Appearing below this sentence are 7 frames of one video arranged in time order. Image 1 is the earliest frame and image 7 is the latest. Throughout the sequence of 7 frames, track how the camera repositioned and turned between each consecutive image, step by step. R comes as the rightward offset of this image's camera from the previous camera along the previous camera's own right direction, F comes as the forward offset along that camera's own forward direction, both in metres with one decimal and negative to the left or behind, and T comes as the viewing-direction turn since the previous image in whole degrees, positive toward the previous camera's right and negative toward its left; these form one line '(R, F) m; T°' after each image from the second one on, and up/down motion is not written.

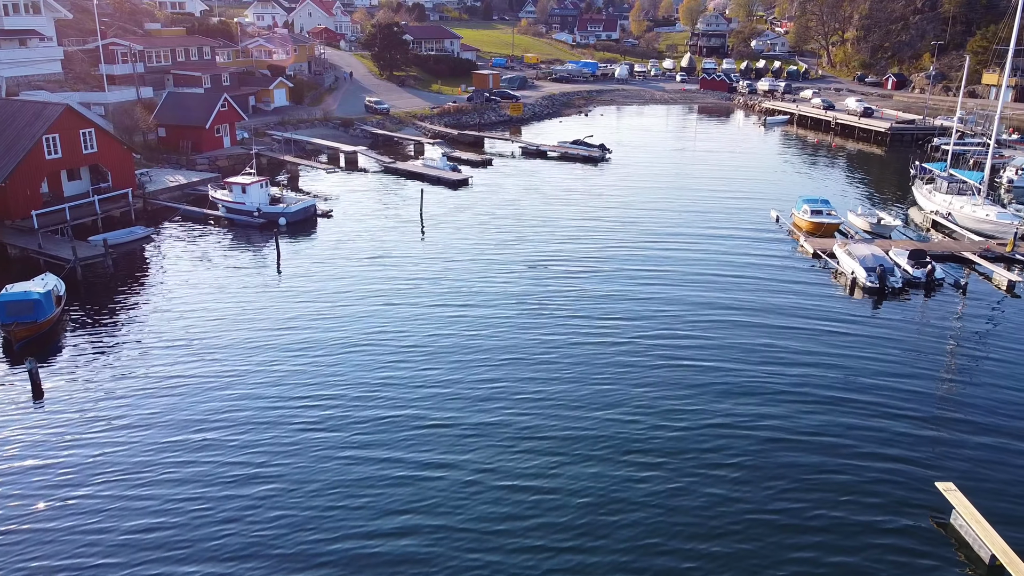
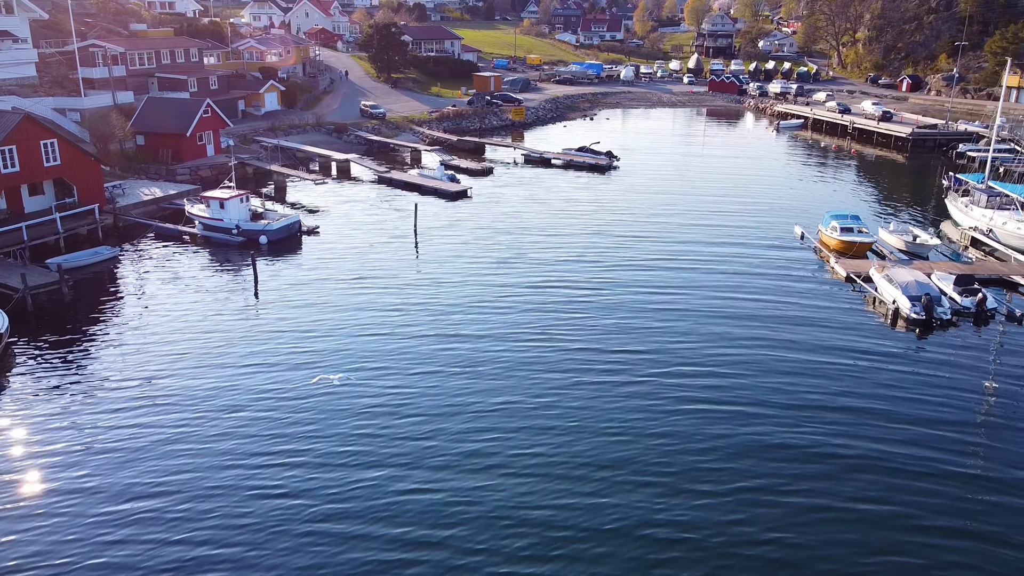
(0.0, +2.9) m; 0°
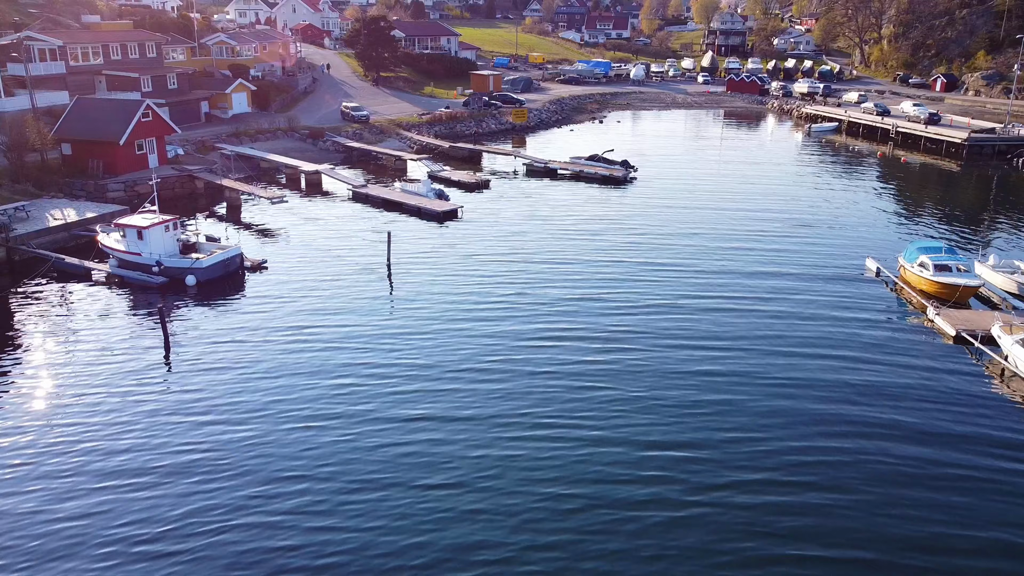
(+0.1, +7.1) m; 0°
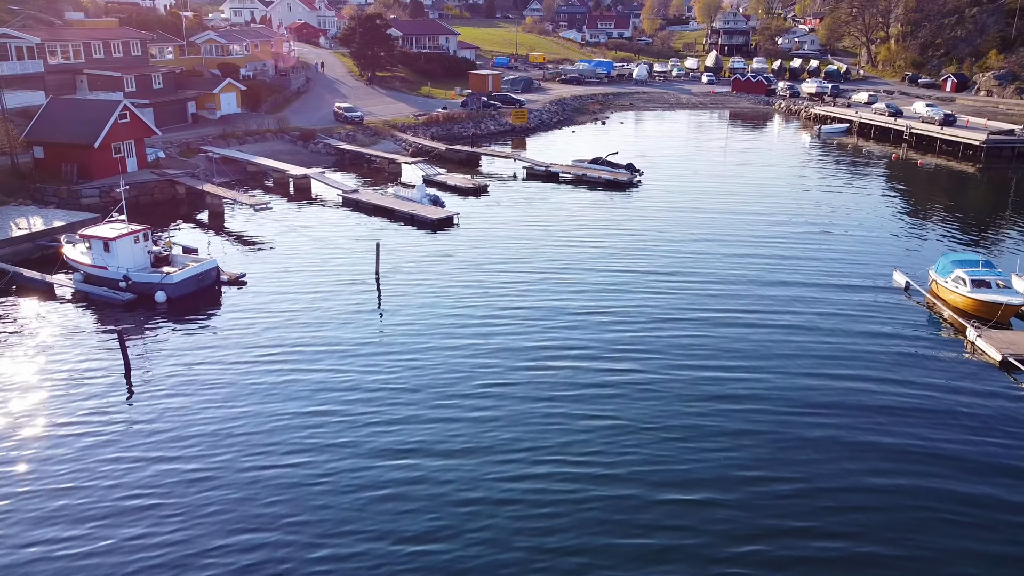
(0.0, +2.1) m; 0°
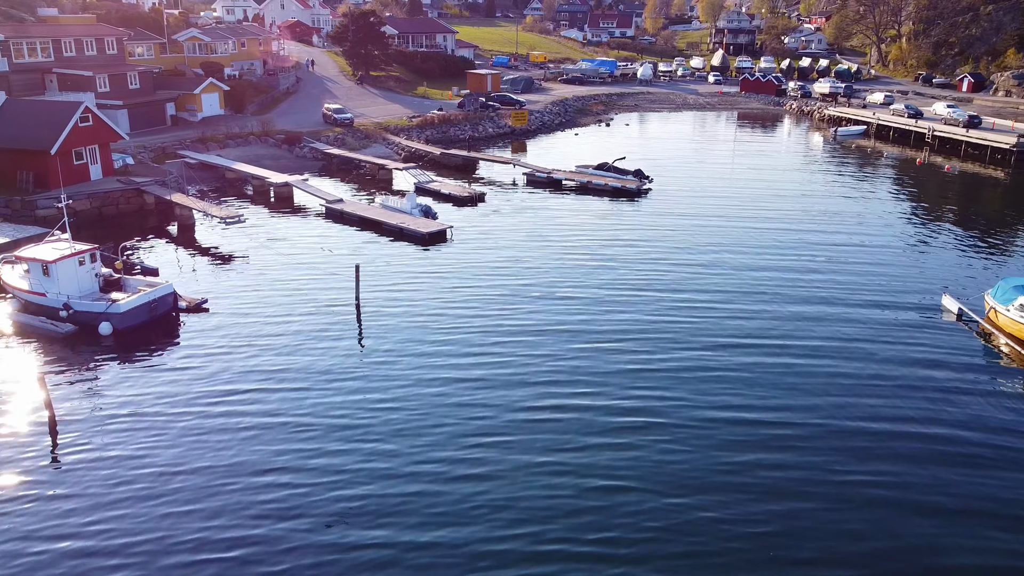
(+0.1, +3.0) m; 0°
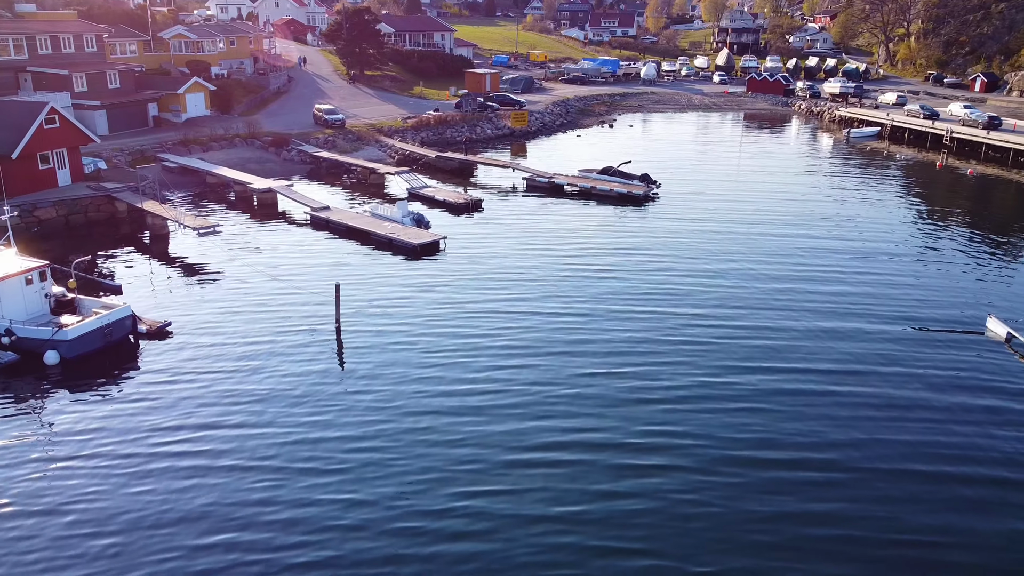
(+0.1, +2.2) m; 0°
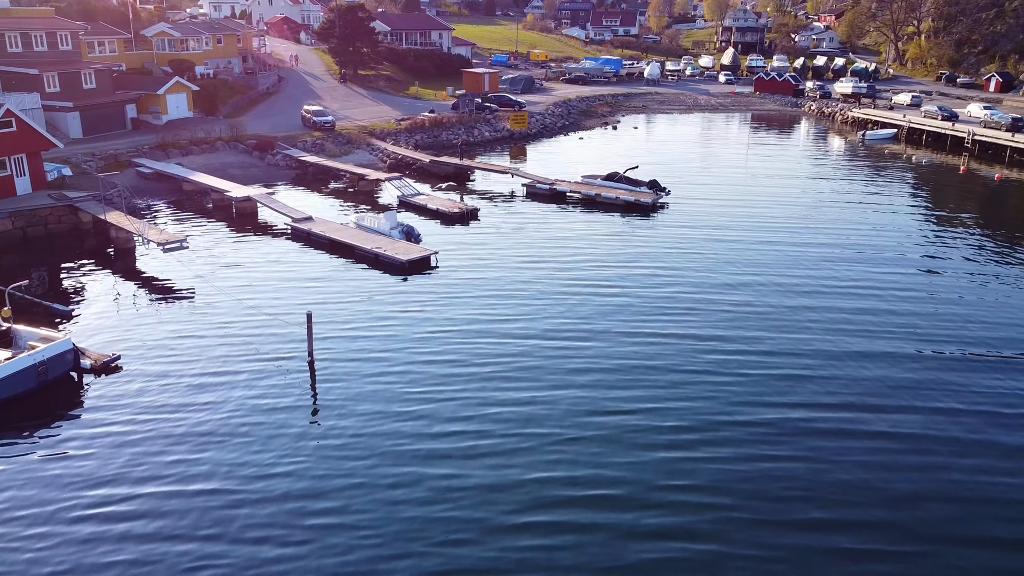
(+0.1, +2.4) m; 0°
